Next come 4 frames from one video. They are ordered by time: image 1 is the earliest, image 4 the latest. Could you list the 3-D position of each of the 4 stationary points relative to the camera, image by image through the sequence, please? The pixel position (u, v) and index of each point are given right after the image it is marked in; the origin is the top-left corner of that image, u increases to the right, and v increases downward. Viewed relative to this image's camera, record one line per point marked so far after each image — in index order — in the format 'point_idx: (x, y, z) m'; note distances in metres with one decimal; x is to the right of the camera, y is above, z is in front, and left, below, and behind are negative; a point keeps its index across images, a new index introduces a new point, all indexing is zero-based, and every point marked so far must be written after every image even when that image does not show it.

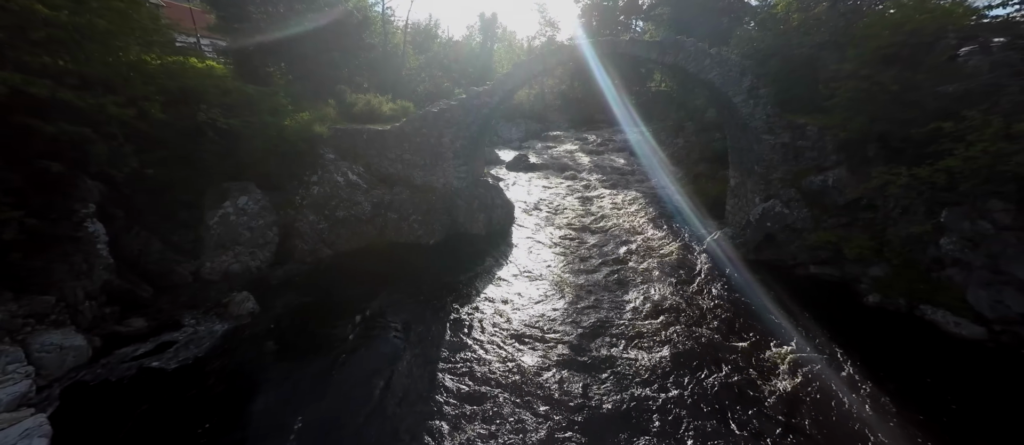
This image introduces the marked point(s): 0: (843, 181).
0: (+6.8, +0.9, +8.3) m
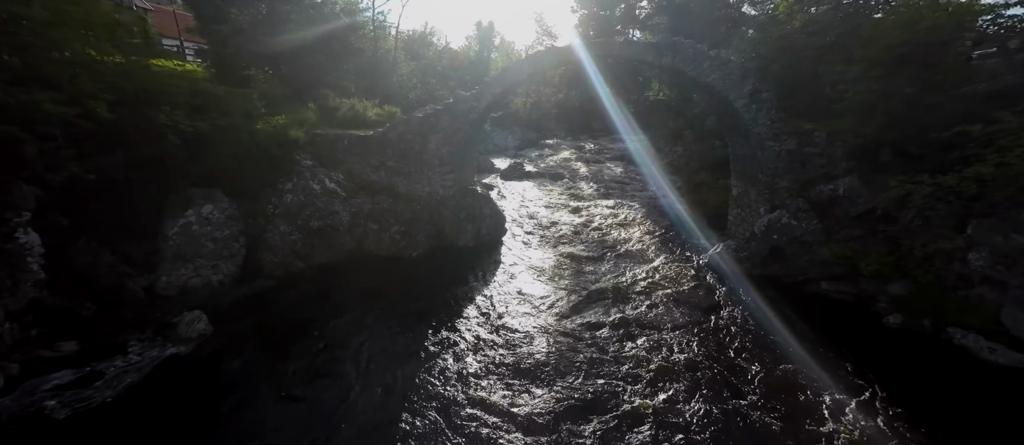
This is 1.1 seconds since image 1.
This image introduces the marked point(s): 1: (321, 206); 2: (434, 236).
0: (+6.5, +0.6, +7.7) m
1: (-4.3, +0.4, +9.0) m
2: (-2.1, -0.4, +10.7) m
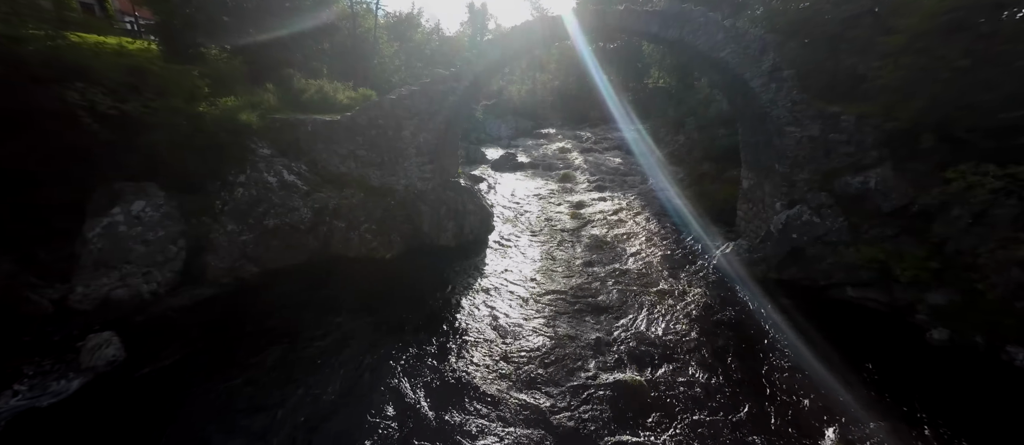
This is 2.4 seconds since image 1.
0: (+6.2, +0.6, +6.7) m
1: (-4.6, +0.4, +7.9) m
2: (-2.4, -0.3, +9.6) m
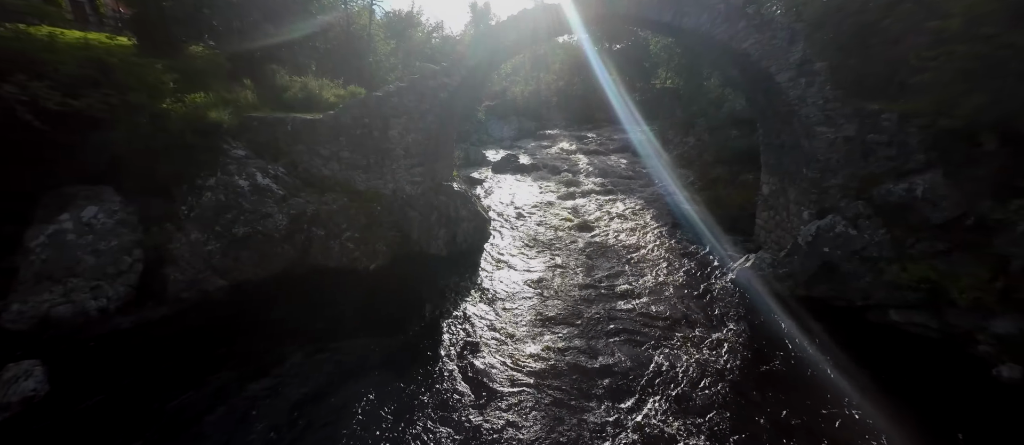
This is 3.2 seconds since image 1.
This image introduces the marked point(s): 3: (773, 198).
0: (+6.1, +0.5, +5.8) m
1: (-4.6, +0.3, +7.2) m
2: (-2.5, -0.4, +8.8) m
3: (+5.6, +0.5, +8.7) m
